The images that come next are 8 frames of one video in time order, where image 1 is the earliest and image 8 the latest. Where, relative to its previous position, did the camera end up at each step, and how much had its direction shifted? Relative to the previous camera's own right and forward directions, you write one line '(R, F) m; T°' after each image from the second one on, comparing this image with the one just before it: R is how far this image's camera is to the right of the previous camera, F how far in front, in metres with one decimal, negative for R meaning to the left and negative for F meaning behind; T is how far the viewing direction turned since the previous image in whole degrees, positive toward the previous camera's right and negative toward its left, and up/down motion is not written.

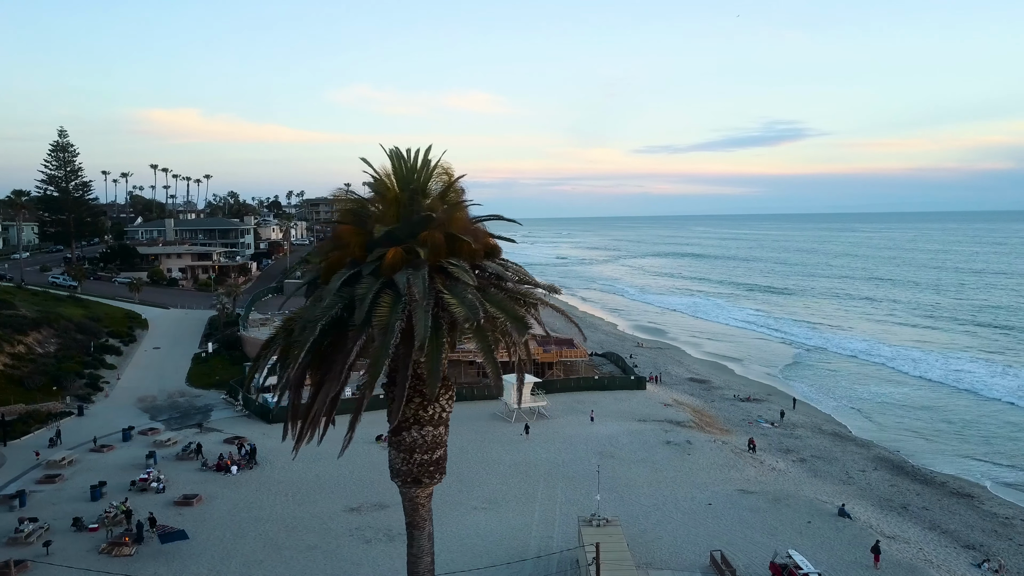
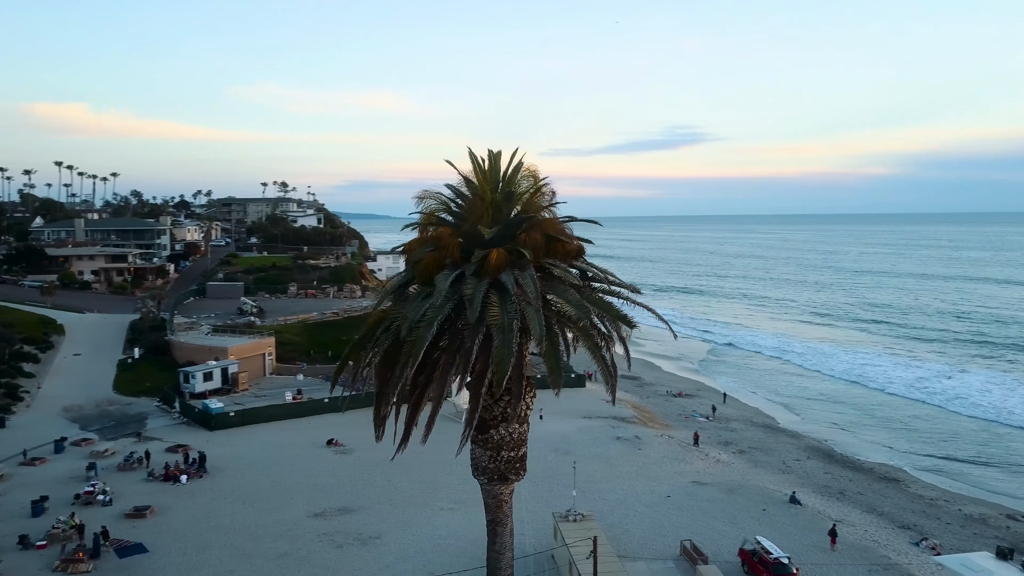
(-1.8, -0.1) m; +7°
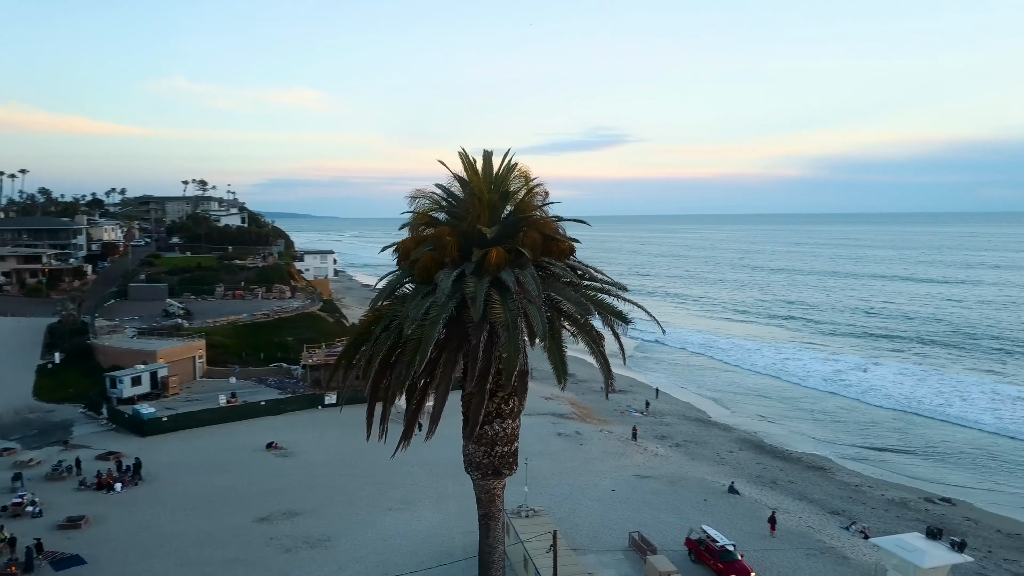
(-0.7, -0.1) m; +5°
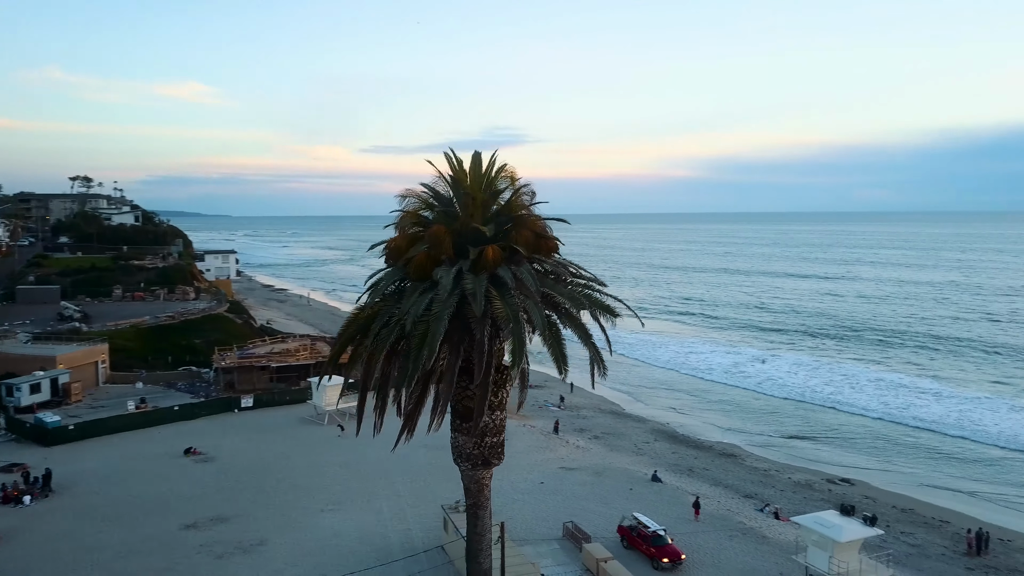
(-0.9, -0.3) m; +7°
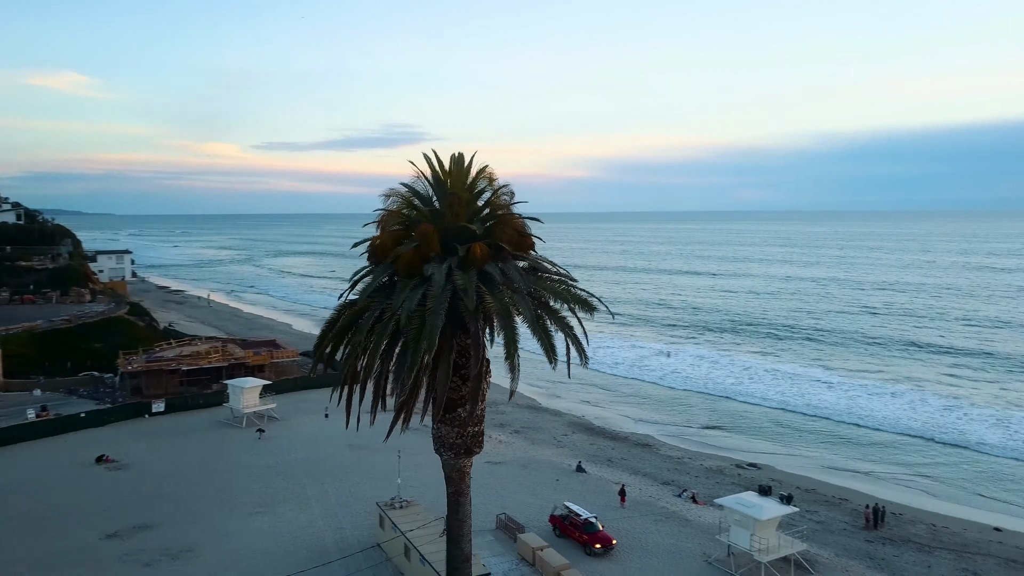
(-0.9, -0.4) m; +7°
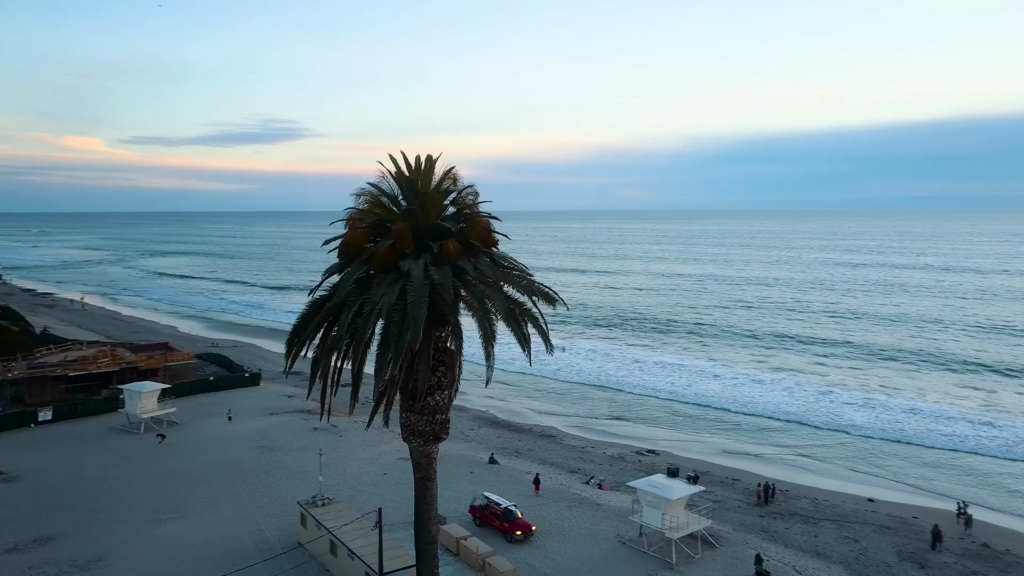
(-0.9, -0.5) m; +8°
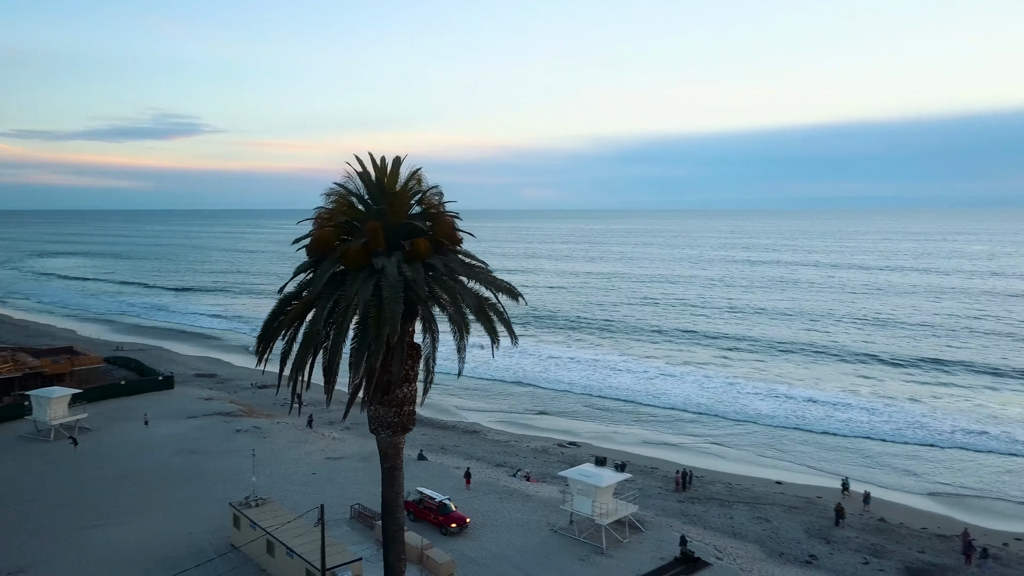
(-0.7, -0.5) m; +7°
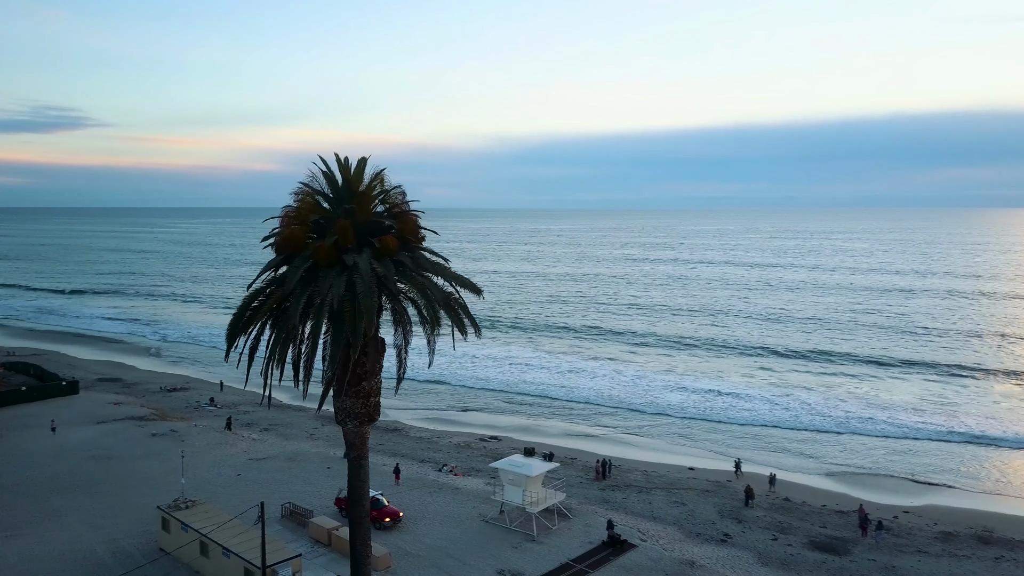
(-0.7, -0.6) m; +7°
